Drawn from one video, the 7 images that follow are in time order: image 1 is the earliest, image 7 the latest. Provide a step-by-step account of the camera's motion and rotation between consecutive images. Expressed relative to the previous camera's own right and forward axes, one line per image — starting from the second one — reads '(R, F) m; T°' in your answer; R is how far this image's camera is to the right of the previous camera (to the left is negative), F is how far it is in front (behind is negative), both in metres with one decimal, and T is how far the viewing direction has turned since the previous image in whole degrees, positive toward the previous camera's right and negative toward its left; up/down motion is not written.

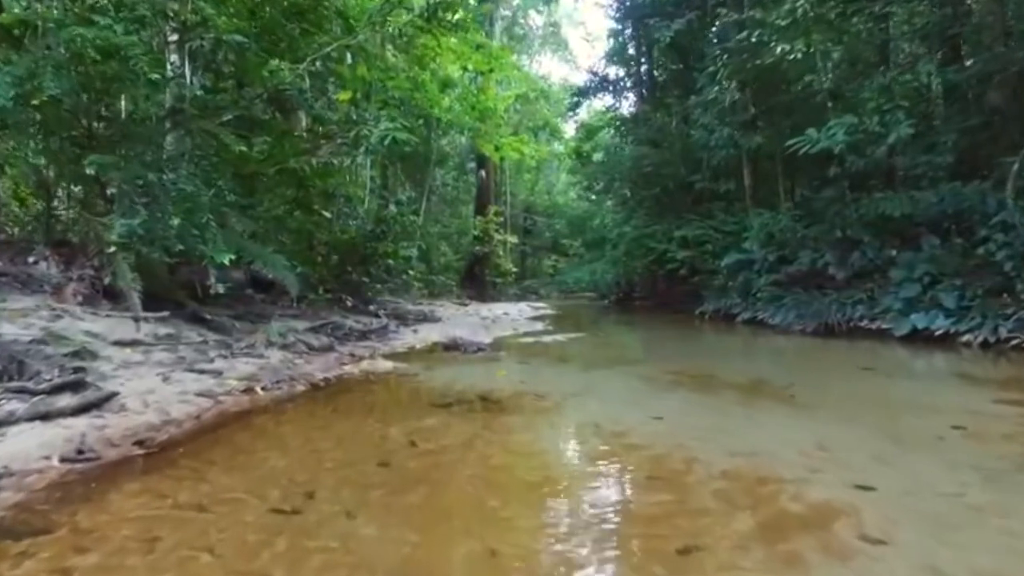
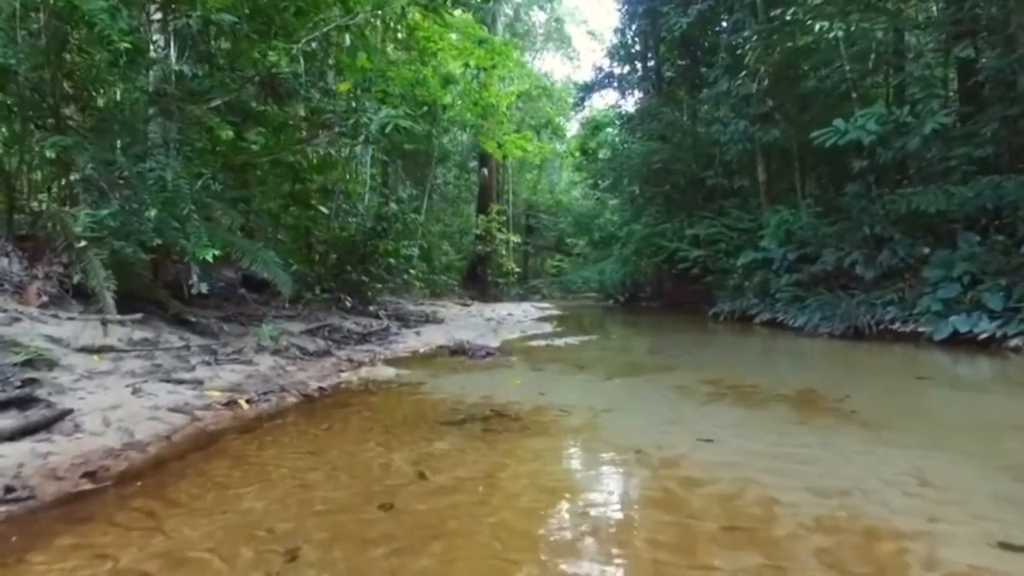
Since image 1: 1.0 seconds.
(-0.1, +0.5) m; 0°
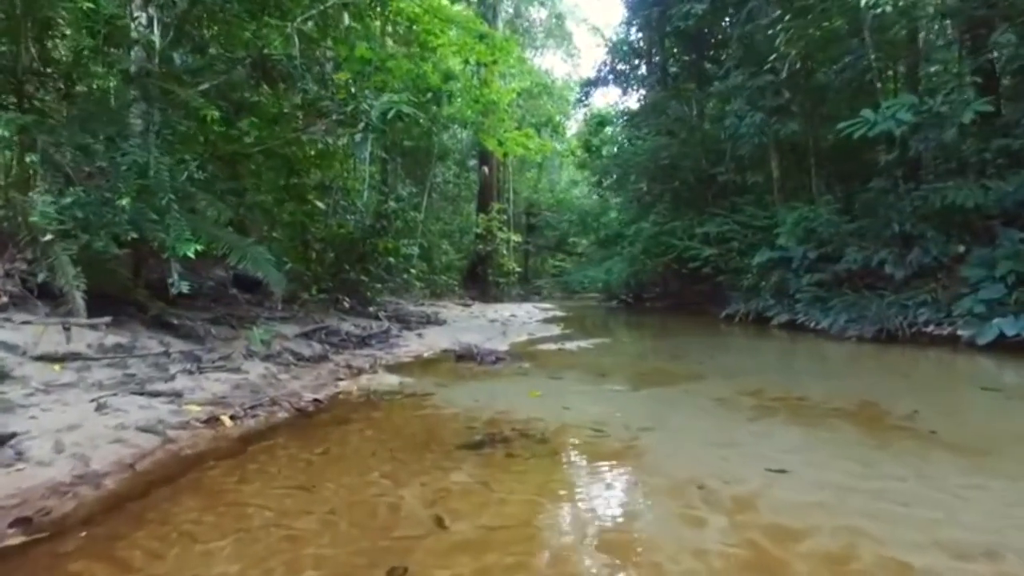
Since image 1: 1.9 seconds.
(-0.1, +0.5) m; 0°
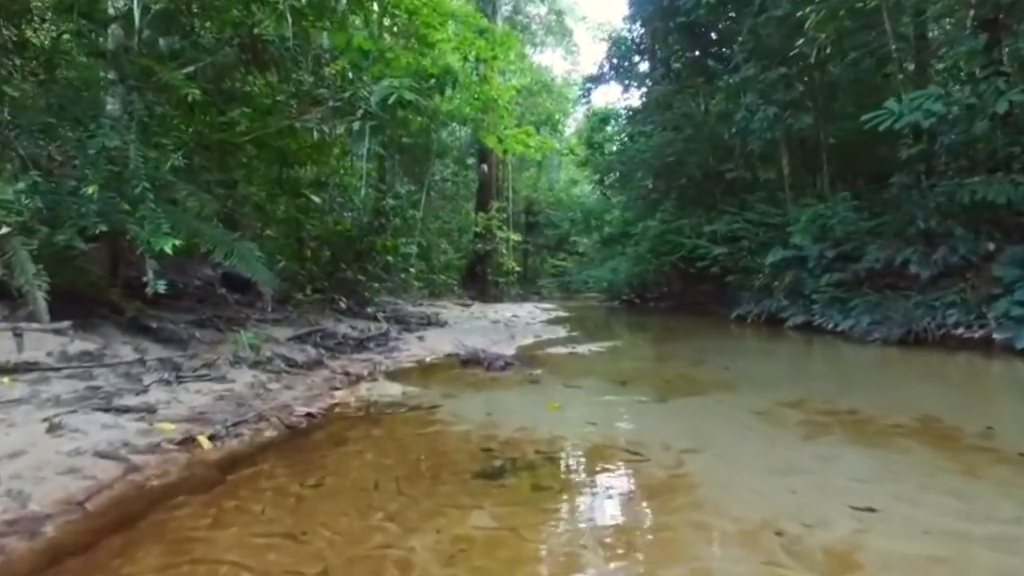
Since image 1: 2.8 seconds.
(-0.1, +0.4) m; 0°
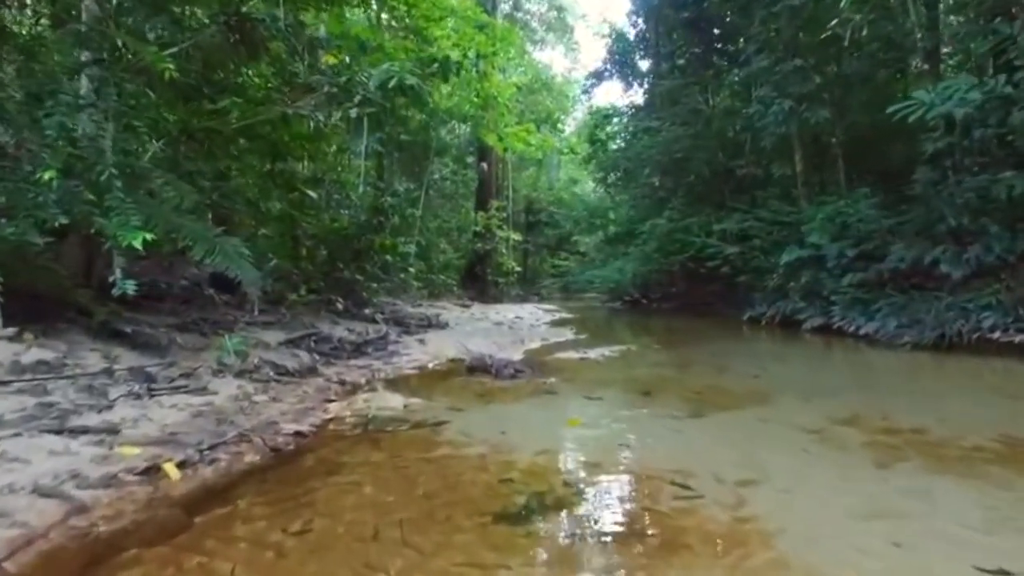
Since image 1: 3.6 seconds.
(-0.1, +0.4) m; 0°
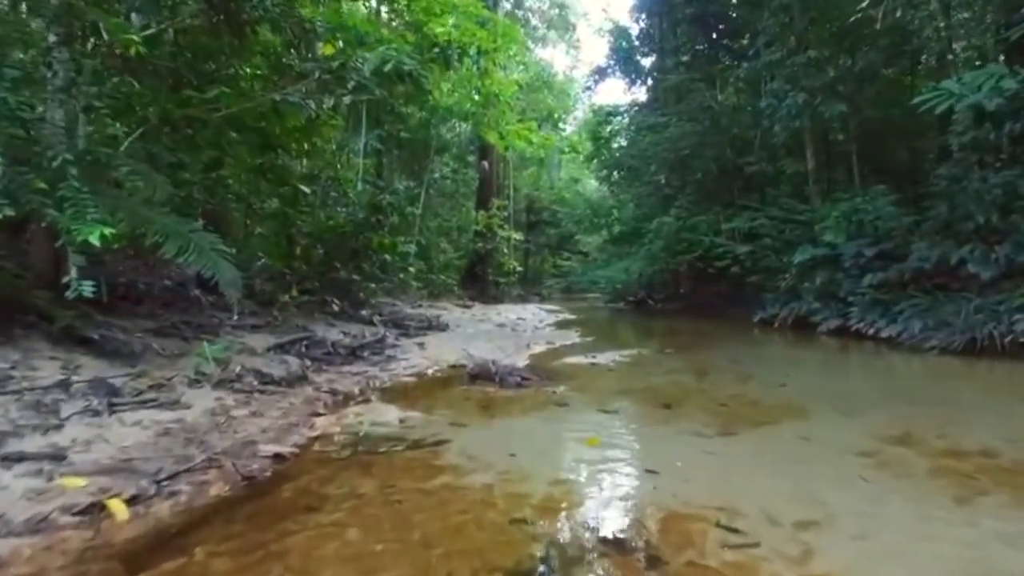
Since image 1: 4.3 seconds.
(0.0, +0.4) m; 0°
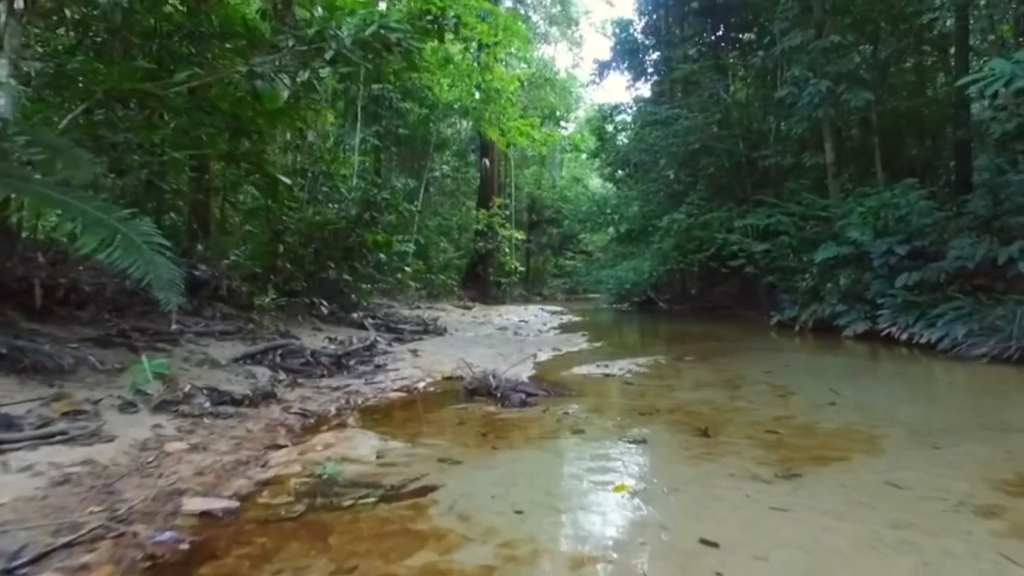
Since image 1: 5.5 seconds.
(0.0, +0.6) m; 0°
